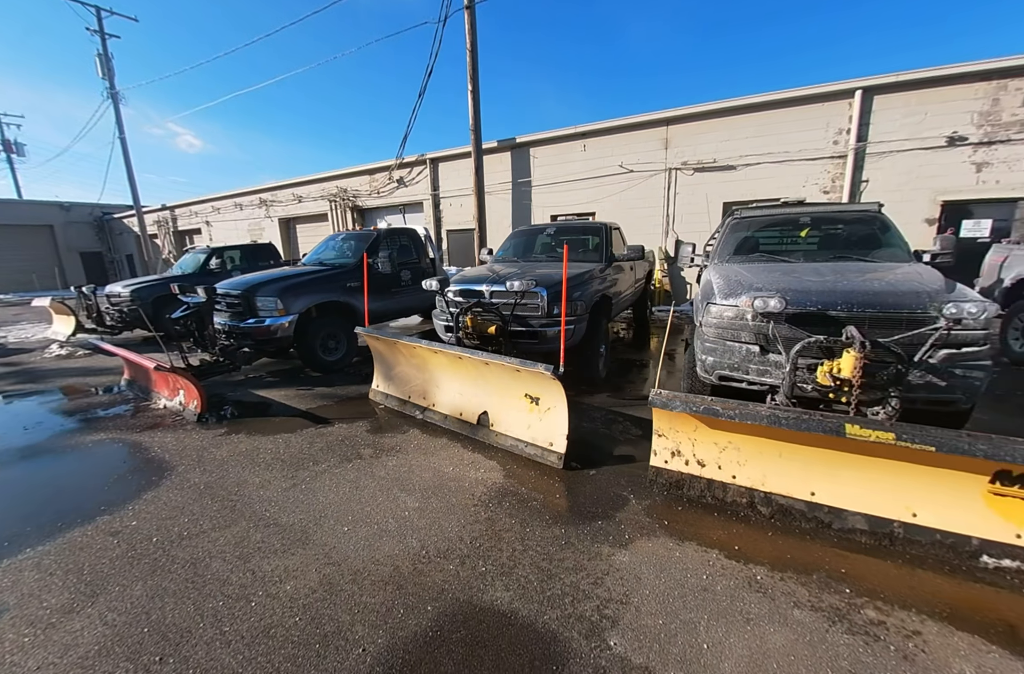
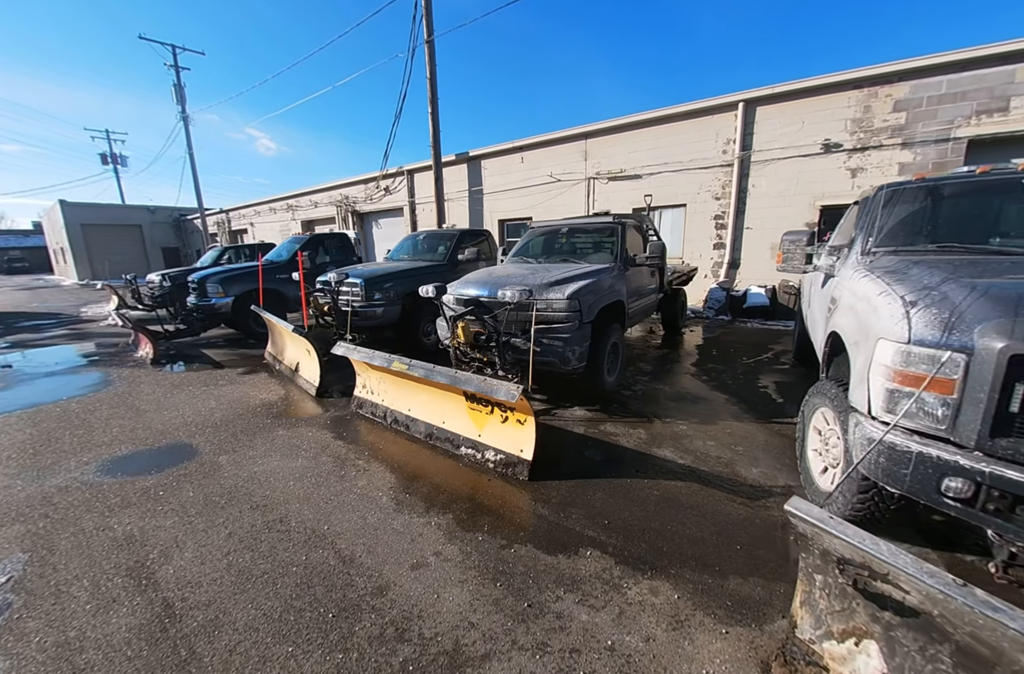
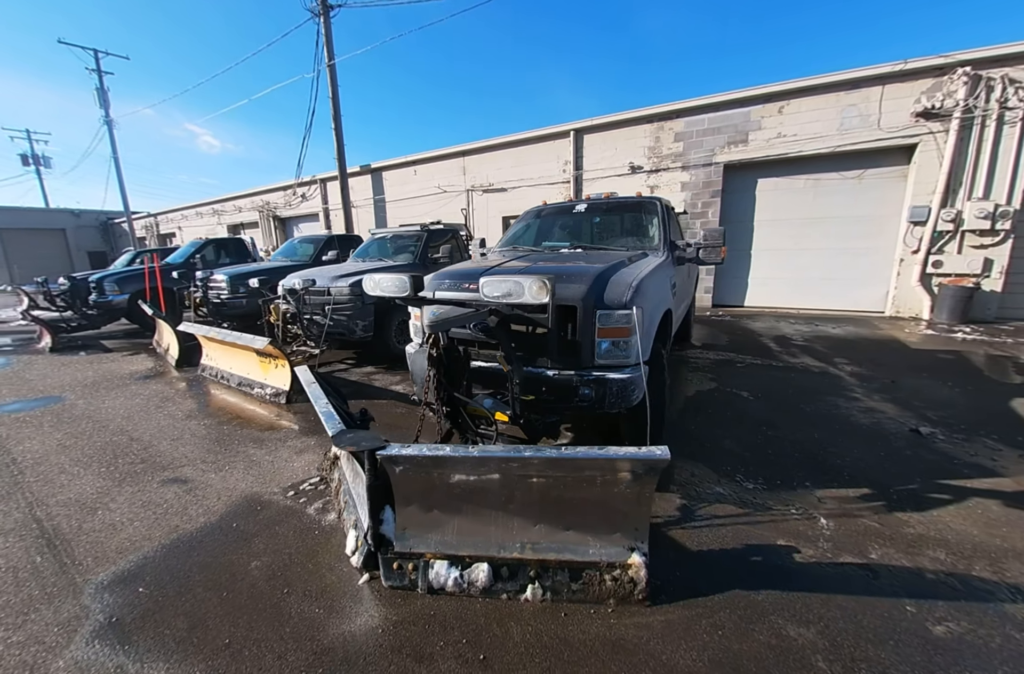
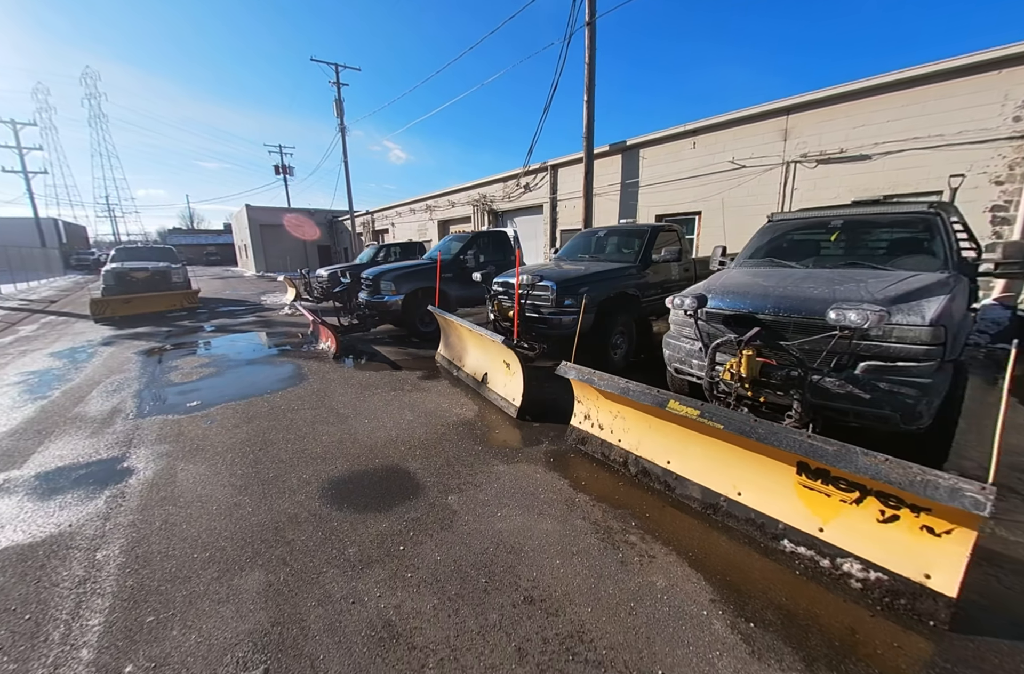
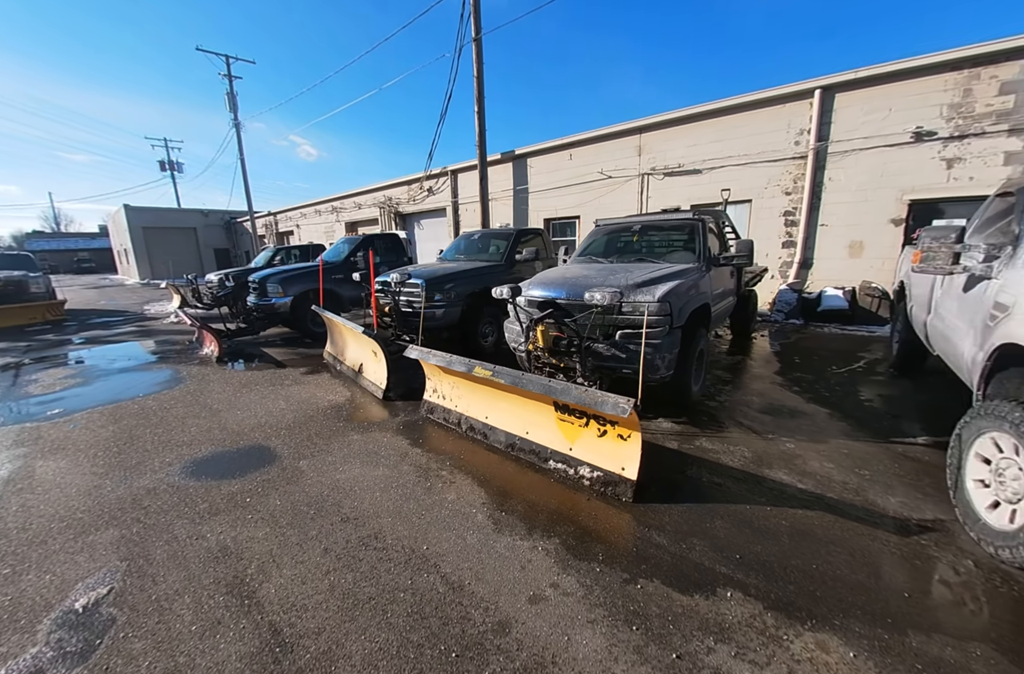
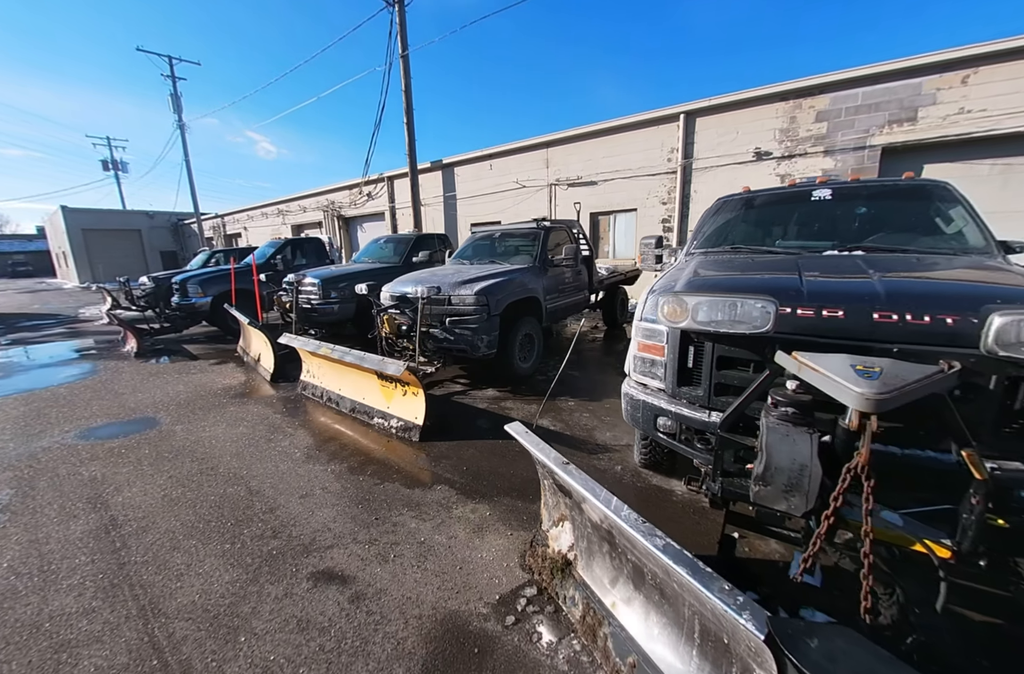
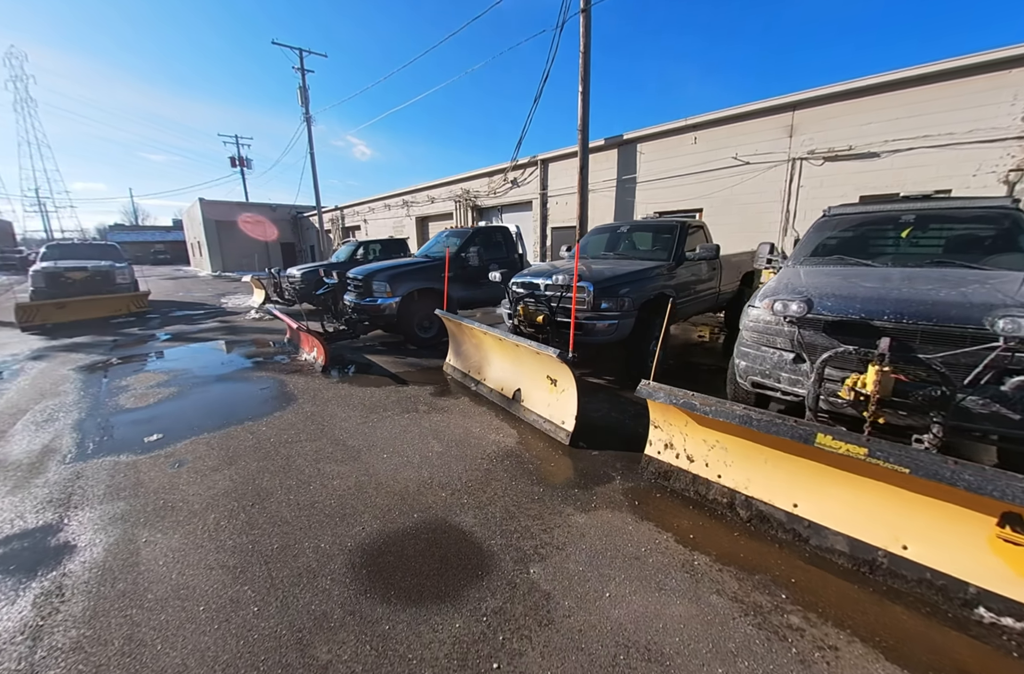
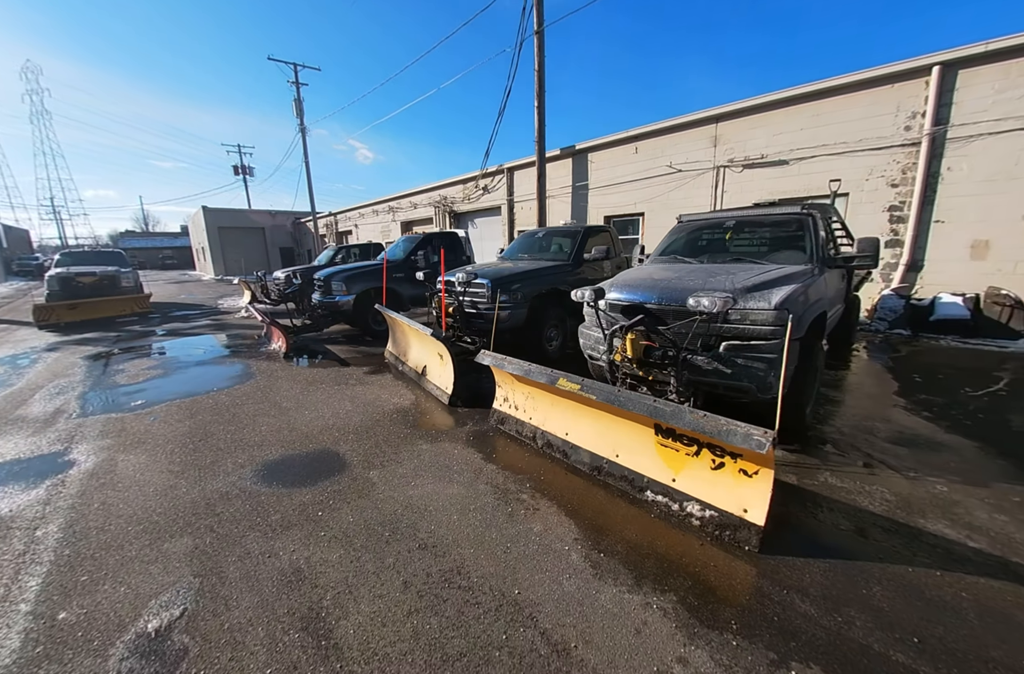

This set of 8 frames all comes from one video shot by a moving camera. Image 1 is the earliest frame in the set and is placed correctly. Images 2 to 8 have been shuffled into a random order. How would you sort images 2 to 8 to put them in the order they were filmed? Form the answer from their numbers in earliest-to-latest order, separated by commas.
7, 4, 8, 5, 2, 6, 3
